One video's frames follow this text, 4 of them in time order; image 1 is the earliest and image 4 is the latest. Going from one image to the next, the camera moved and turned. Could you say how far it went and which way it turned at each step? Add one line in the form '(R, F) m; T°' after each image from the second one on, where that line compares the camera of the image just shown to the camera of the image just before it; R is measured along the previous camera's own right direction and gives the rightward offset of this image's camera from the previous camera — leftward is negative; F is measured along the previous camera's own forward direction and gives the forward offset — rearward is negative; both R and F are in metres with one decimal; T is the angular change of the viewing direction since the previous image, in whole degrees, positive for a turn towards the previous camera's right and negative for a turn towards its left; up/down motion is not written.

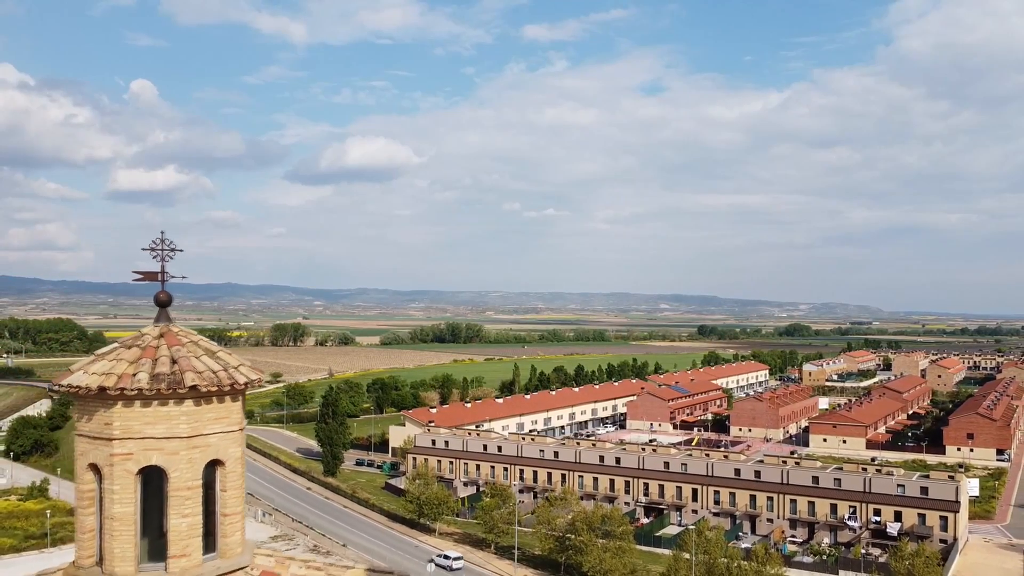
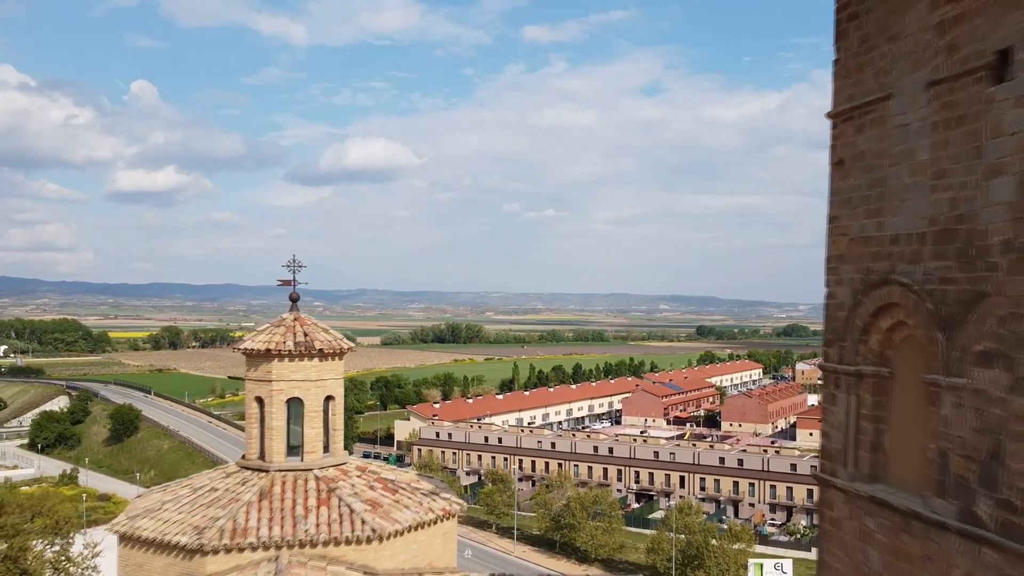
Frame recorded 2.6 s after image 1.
(0.0, -3.6) m; 0°
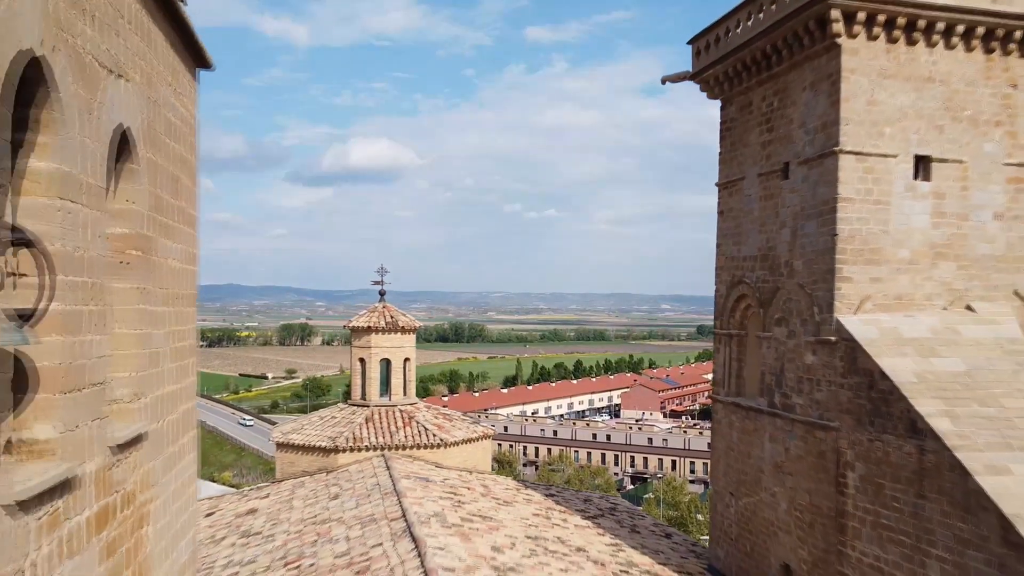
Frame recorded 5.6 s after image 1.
(-0.3, -4.8) m; 0°
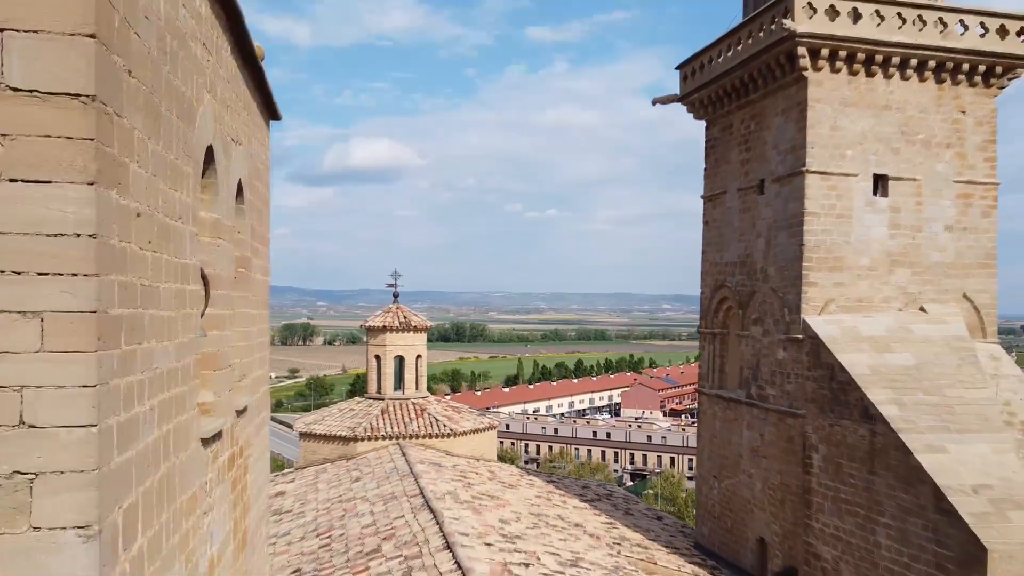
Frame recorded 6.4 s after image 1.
(-0.1, -1.2) m; 0°
